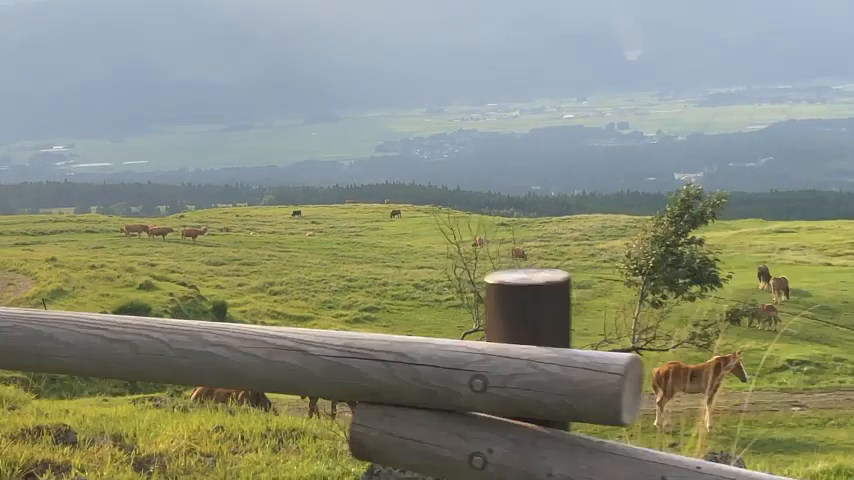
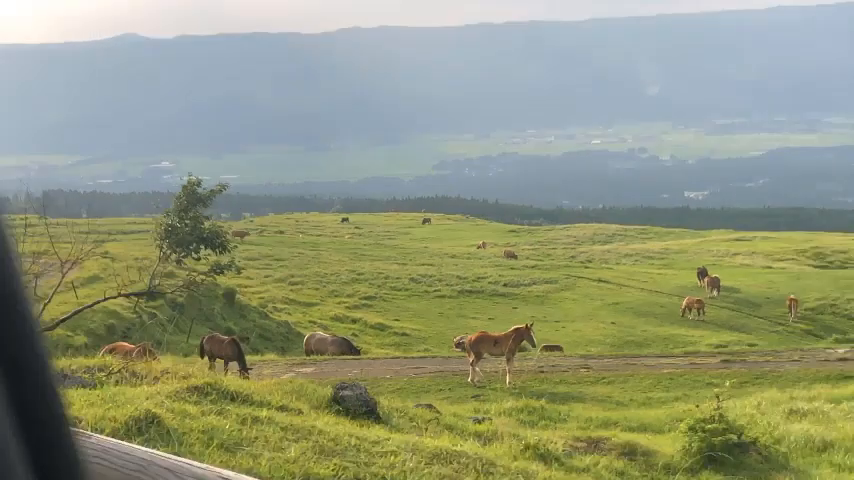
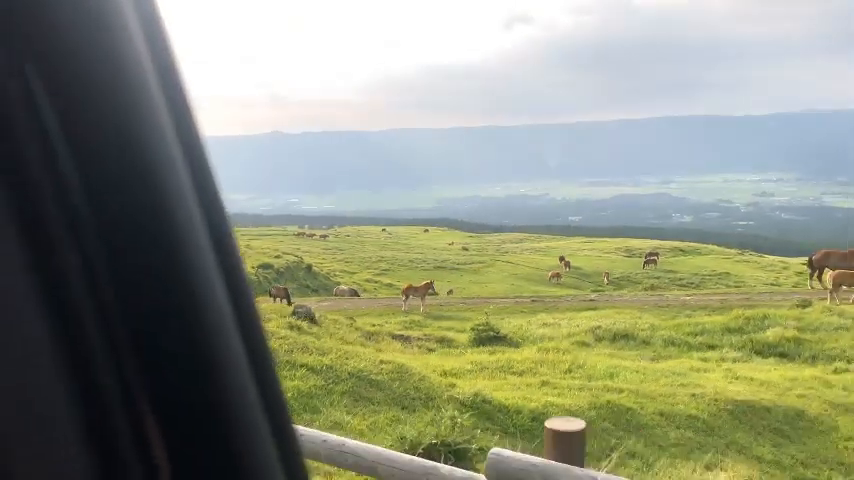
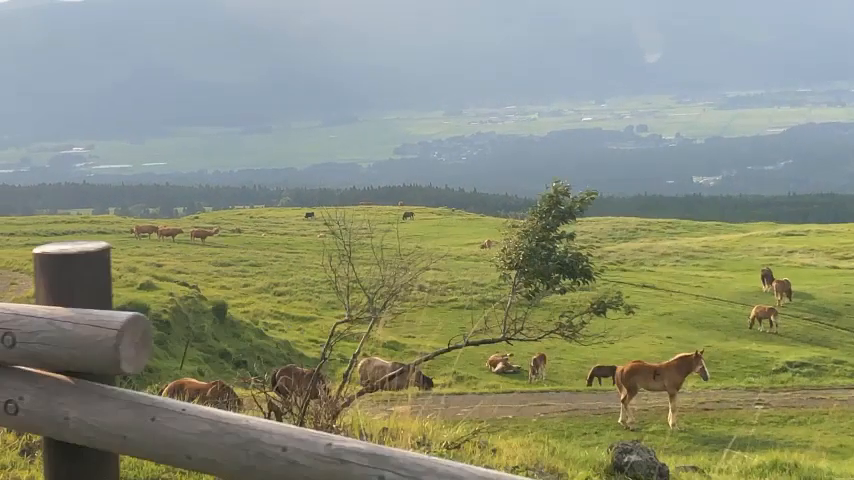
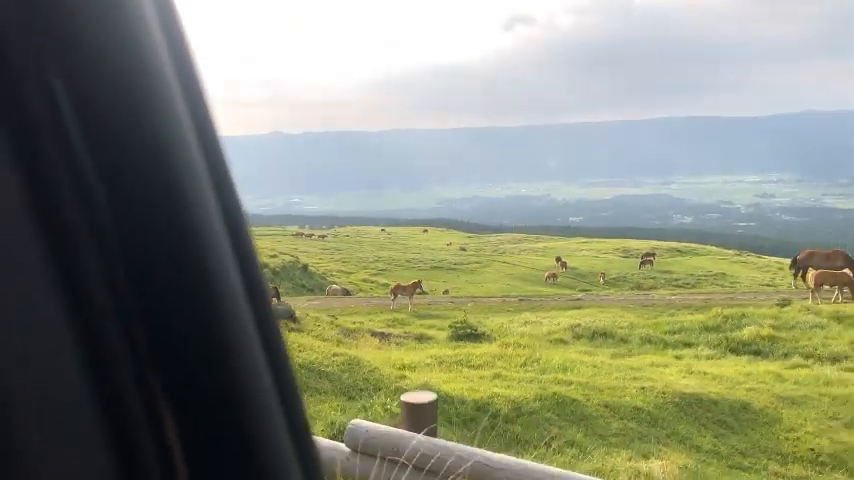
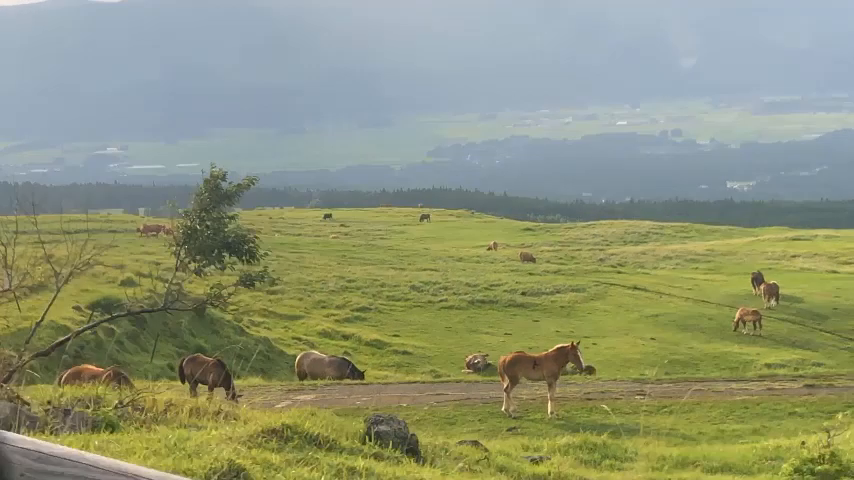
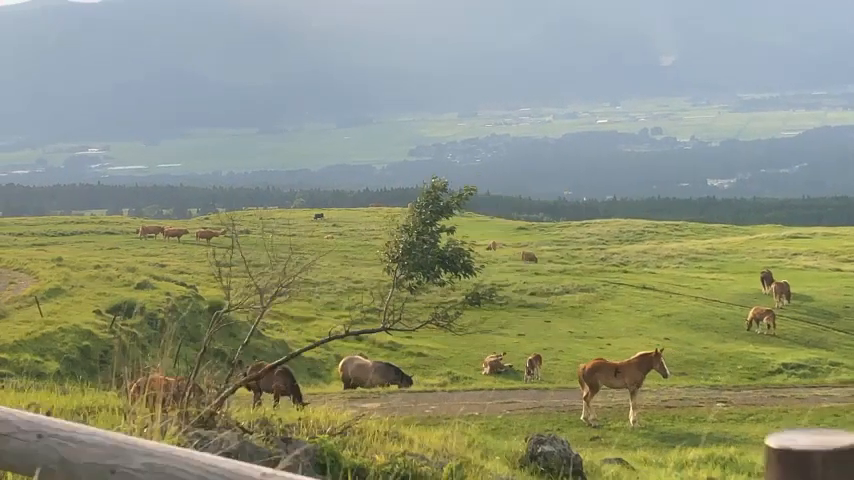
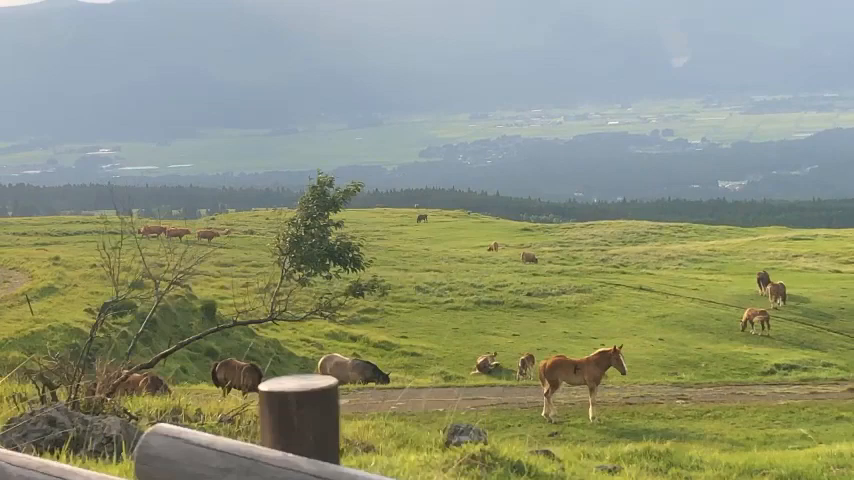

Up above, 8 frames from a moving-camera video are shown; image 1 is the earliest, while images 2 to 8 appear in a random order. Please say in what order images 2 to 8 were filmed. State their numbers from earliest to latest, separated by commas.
4, 7, 8, 6, 2, 3, 5
